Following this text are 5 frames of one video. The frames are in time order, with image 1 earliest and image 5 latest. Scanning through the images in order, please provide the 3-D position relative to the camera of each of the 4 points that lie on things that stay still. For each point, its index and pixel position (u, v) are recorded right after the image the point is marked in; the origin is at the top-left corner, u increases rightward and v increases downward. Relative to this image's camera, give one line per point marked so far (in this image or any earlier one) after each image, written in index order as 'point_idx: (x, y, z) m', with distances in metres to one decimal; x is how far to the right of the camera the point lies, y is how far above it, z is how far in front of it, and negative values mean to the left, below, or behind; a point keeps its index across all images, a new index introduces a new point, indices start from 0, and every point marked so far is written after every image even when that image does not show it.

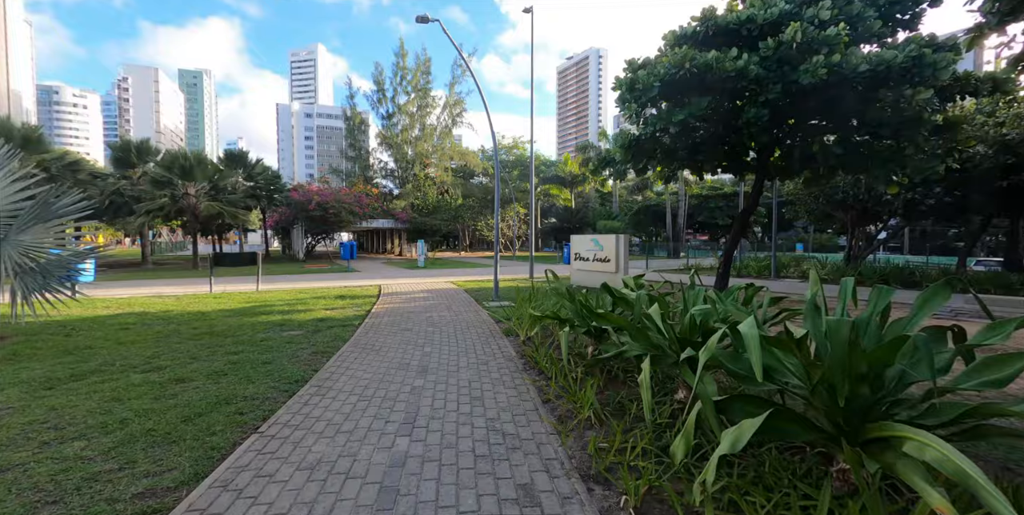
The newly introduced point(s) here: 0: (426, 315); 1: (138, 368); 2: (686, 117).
0: (-1.6, -1.1, +8.6) m
1: (-4.3, -1.3, +5.2) m
2: (+3.1, +2.5, +8.1) m
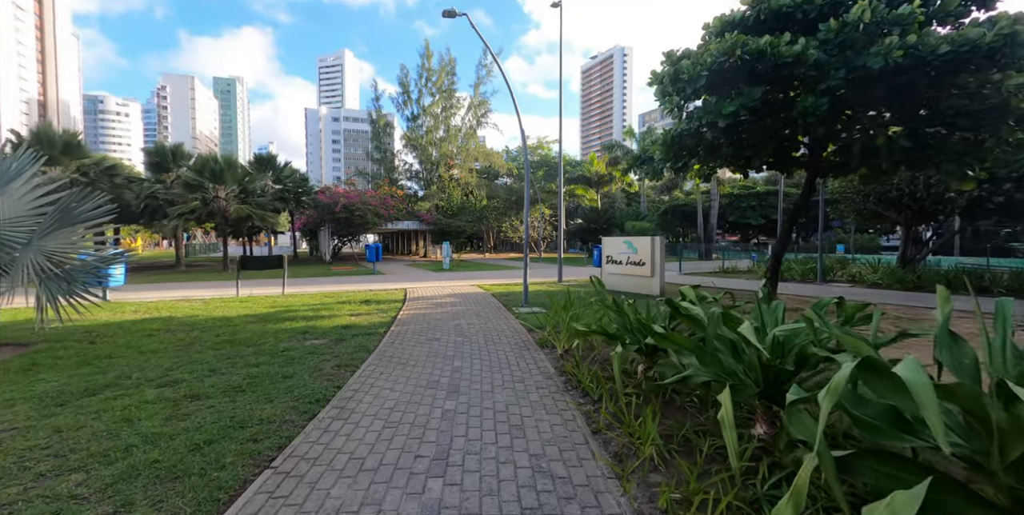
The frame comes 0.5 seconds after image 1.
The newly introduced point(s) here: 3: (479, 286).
0: (-1.0, -1.2, +8.2) m
1: (-3.9, -1.3, +4.9) m
2: (+3.7, +2.5, +7.5) m
3: (-1.0, -0.9, +14.7) m
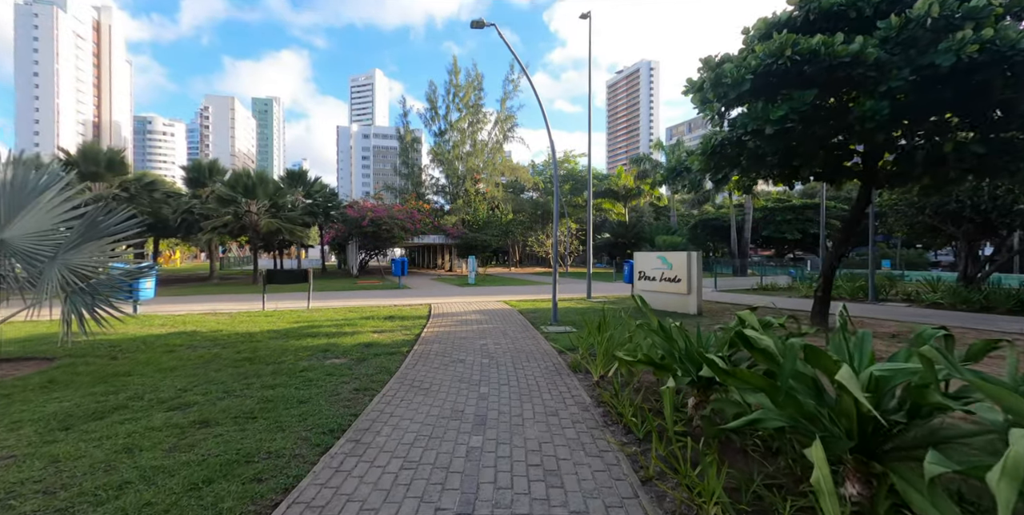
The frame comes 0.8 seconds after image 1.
0: (-0.5, -1.5, +7.7) m
1: (-3.6, -1.5, +4.7) m
2: (+4.1, +2.2, +6.9) m
3: (-0.2, -1.4, +14.2) m
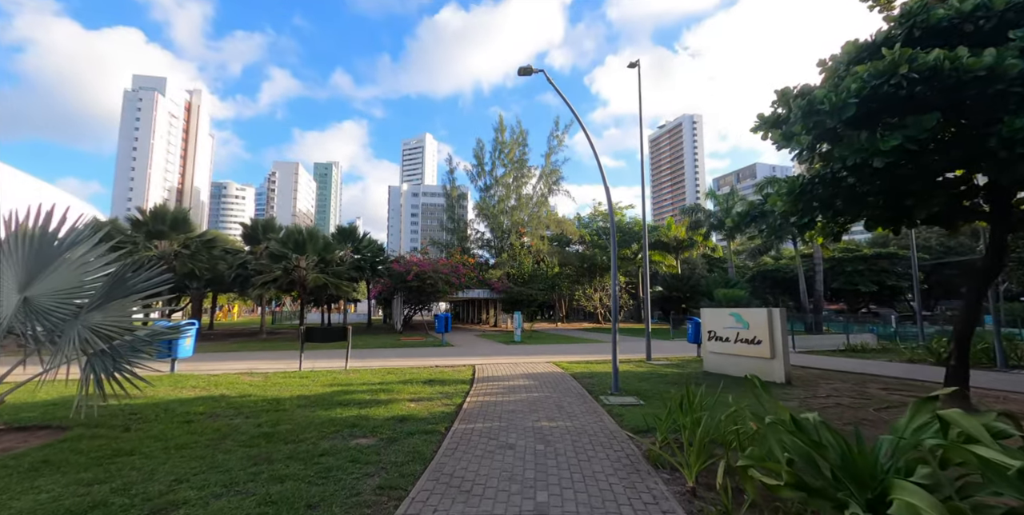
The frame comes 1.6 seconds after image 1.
0: (+0.3, -2.3, +6.5) m
1: (-3.0, -2.0, +3.8) m
2: (+4.9, +1.5, +5.7) m
3: (+1.3, -3.0, +12.9) m
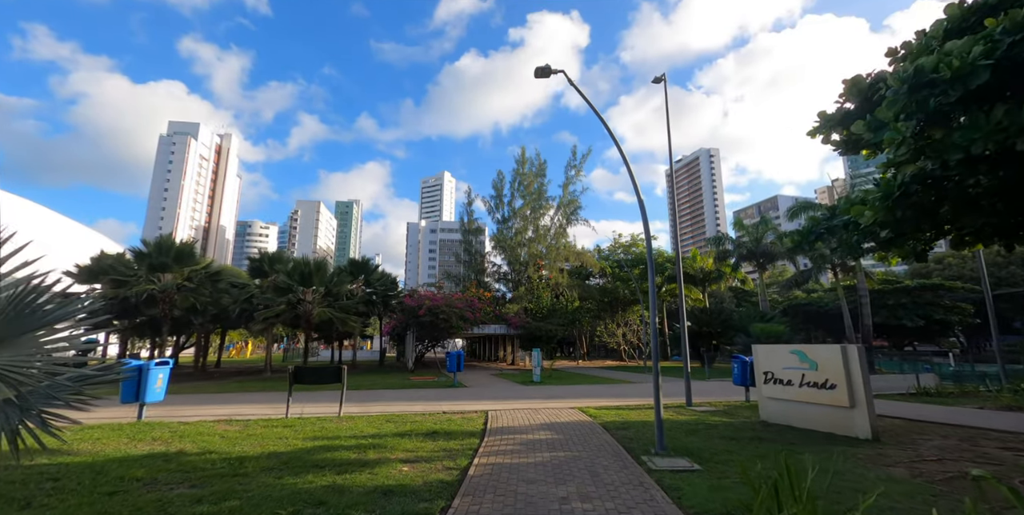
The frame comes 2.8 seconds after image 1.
0: (+0.5, -2.5, +4.9) m
1: (-2.9, -2.1, +2.3) m
2: (+5.0, +1.3, +4.1) m
3: (+1.7, -3.7, +11.2) m
